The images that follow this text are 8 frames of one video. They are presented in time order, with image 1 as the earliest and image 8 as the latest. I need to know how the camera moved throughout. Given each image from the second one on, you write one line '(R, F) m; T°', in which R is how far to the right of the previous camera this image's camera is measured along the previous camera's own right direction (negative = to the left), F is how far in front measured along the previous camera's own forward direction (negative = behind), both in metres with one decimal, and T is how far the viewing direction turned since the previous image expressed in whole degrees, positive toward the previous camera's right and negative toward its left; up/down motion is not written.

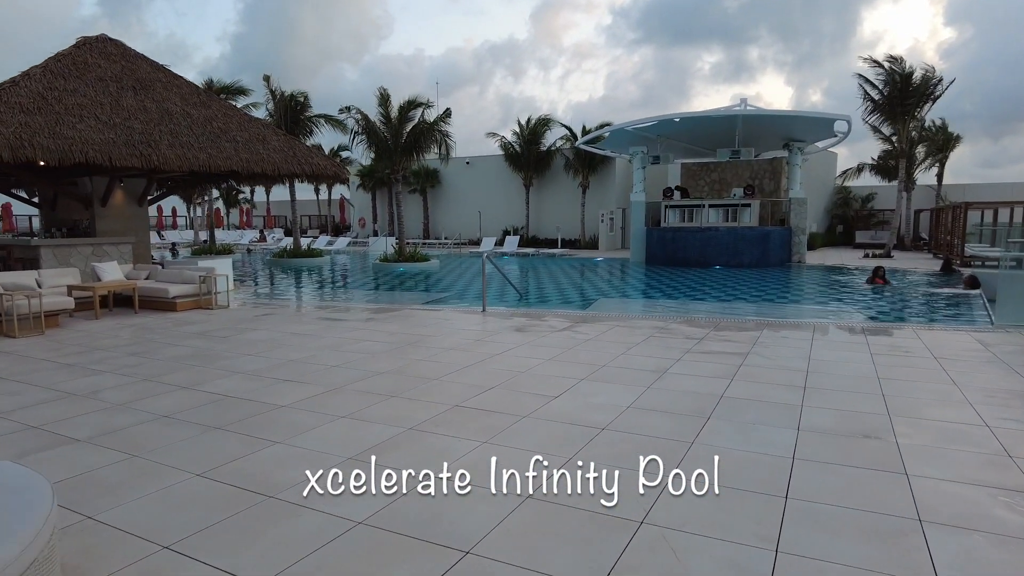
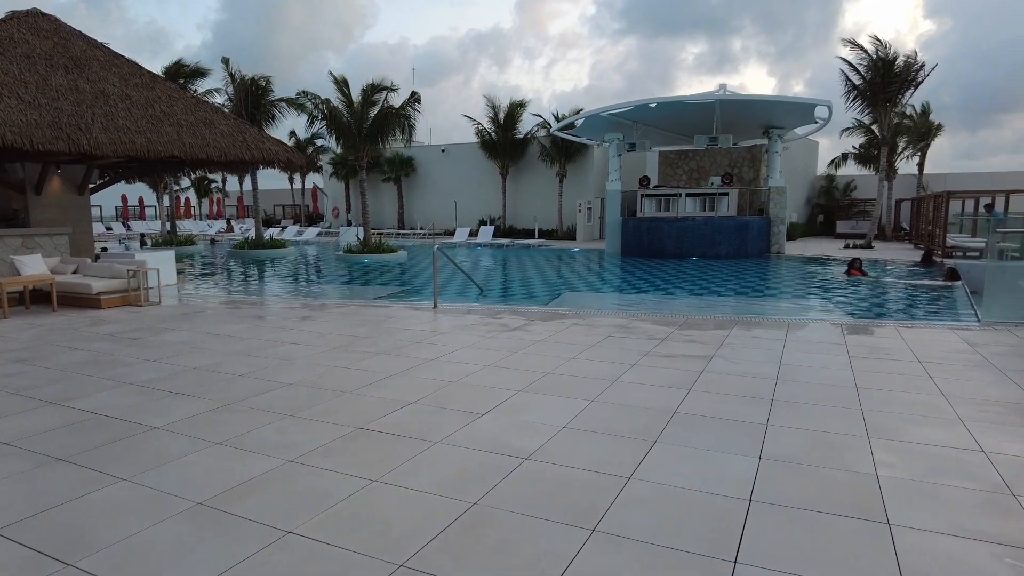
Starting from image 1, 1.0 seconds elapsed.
(+0.4, +0.6) m; +1°
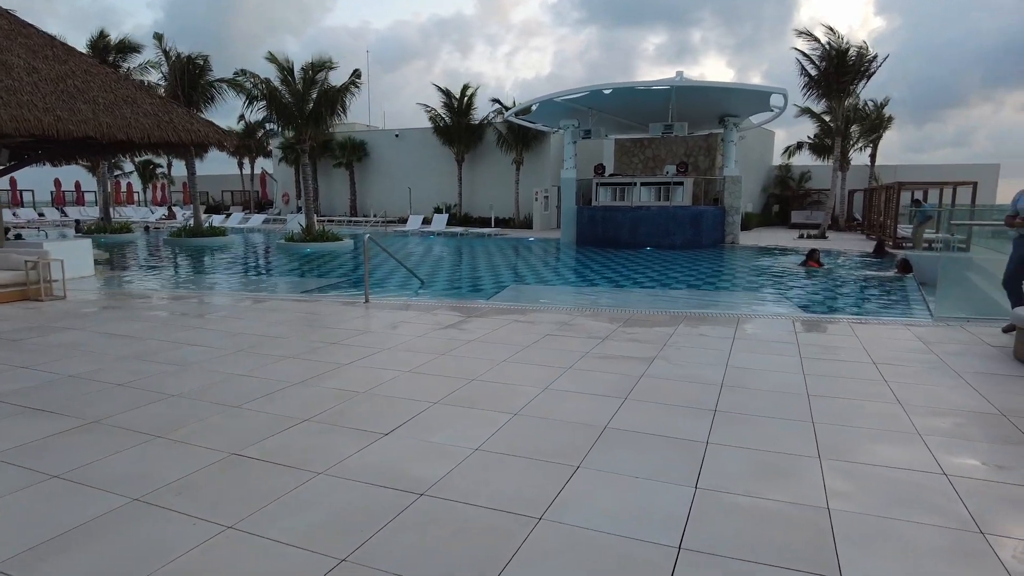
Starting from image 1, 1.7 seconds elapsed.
(+0.3, +0.5) m; +3°
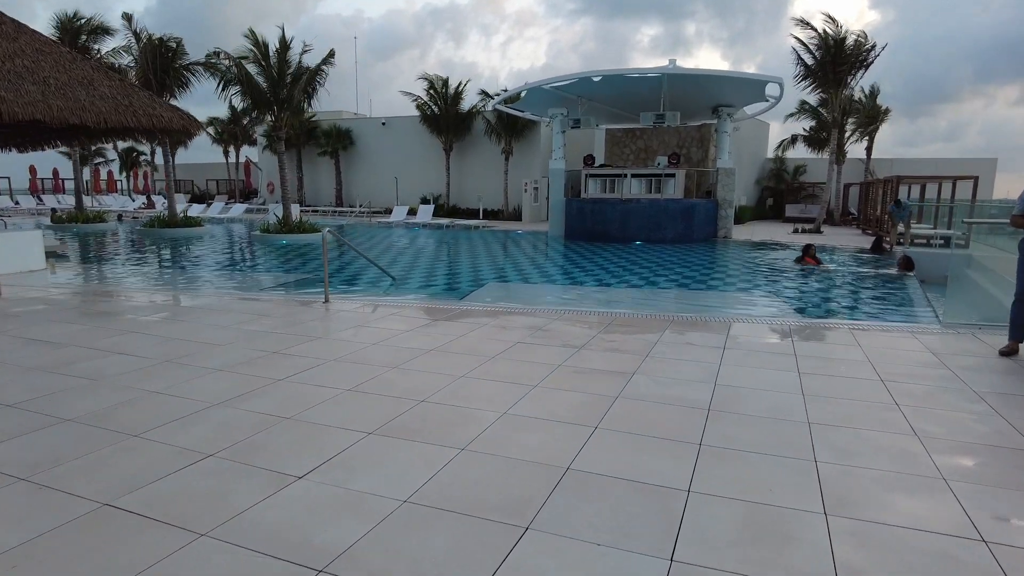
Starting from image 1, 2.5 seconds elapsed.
(+0.2, +0.5) m; +1°
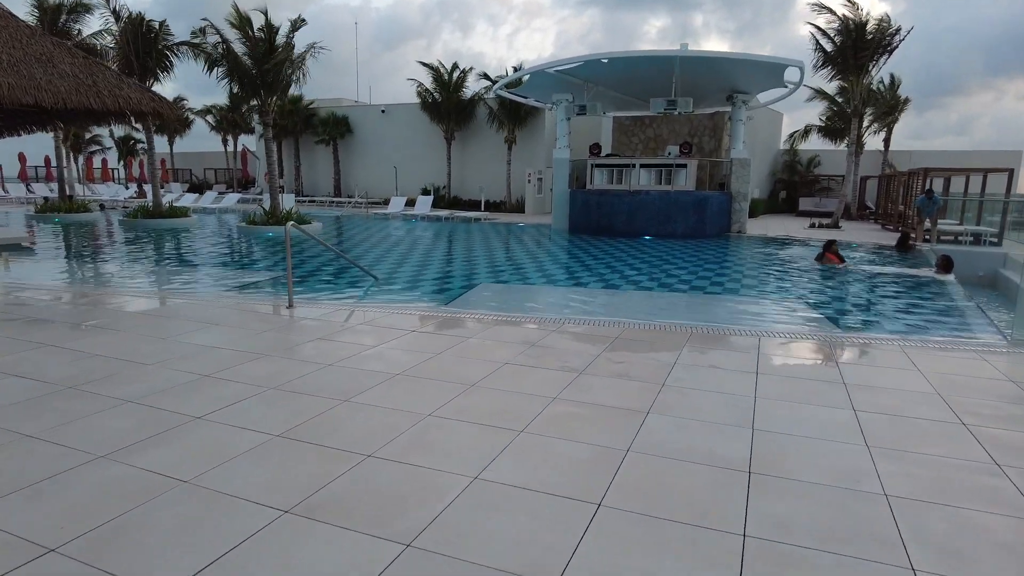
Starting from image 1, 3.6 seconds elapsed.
(+0.1, +0.8) m; 0°
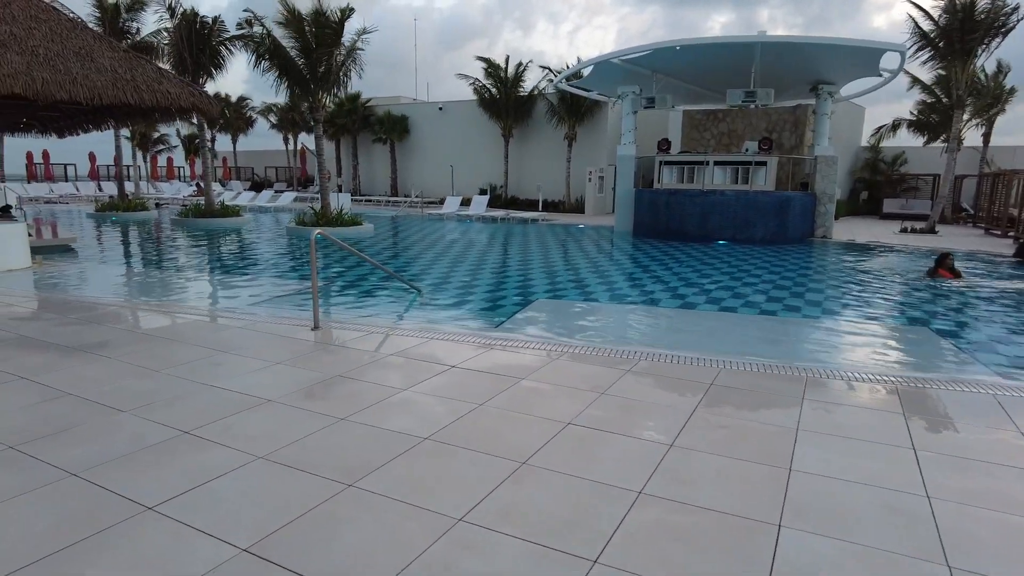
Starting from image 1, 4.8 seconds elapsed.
(0.0, +0.9) m; -5°
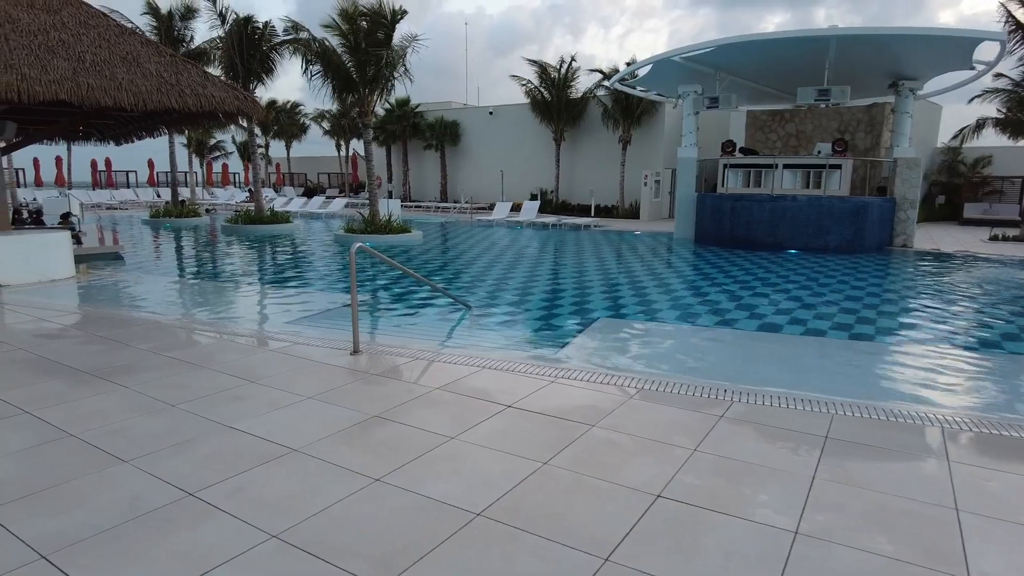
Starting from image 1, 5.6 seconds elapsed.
(-0.1, +0.6) m; -4°
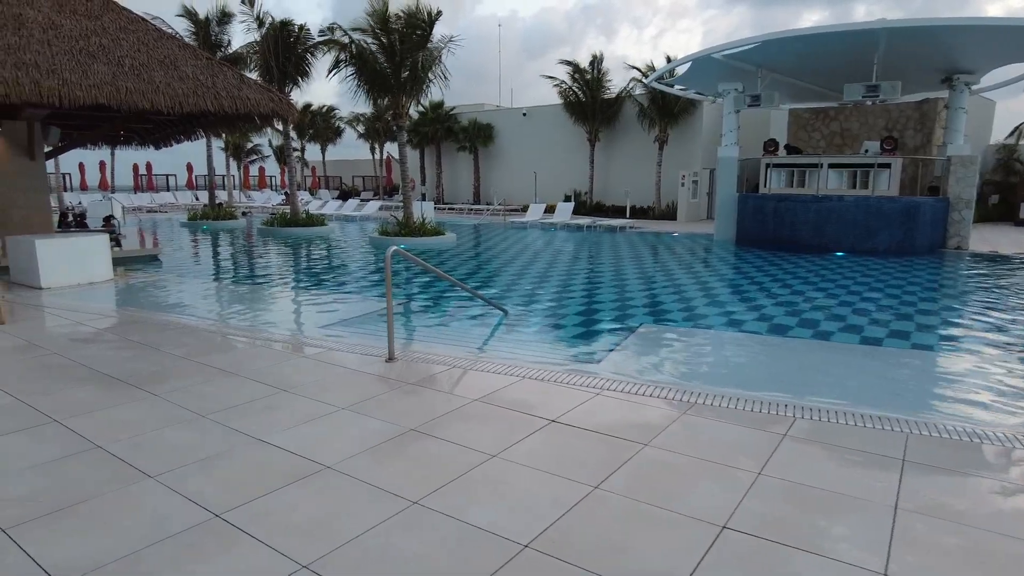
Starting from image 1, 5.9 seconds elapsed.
(-0.1, +0.2) m; -3°
